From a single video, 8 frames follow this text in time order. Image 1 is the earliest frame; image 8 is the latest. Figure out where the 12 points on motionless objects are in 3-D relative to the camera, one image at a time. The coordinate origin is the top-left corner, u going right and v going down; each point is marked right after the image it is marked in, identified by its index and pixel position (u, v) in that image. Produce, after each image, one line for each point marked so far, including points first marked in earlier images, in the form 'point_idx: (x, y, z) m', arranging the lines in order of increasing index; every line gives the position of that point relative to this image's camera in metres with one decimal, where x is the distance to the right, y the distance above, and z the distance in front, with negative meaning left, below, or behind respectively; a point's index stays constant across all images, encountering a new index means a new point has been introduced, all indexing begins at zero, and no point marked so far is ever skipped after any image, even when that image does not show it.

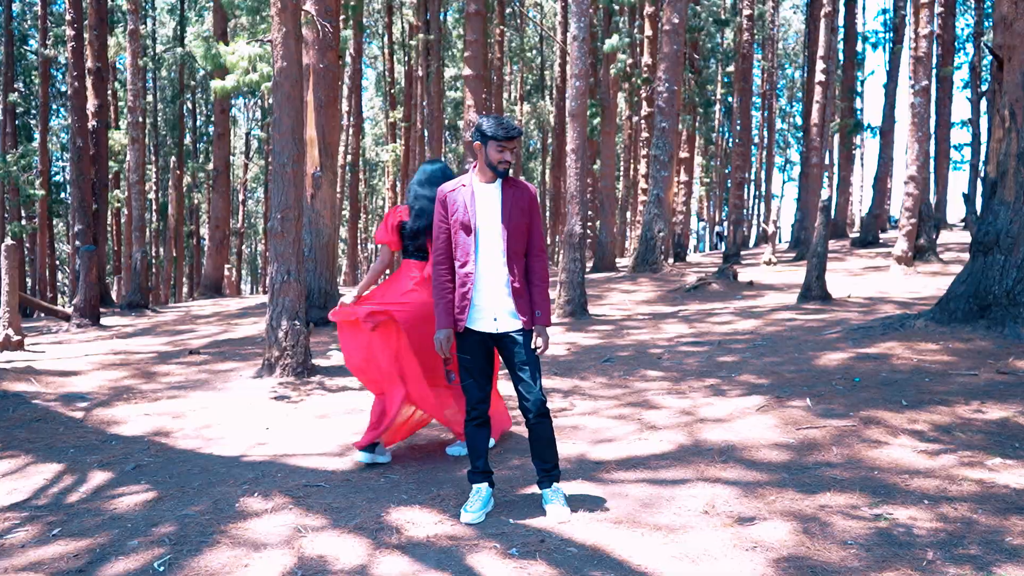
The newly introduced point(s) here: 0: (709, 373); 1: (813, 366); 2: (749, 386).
0: (+1.8, -0.8, +8.5) m
1: (+2.7, -0.7, +8.4) m
2: (+1.9, -0.8, +7.8) m
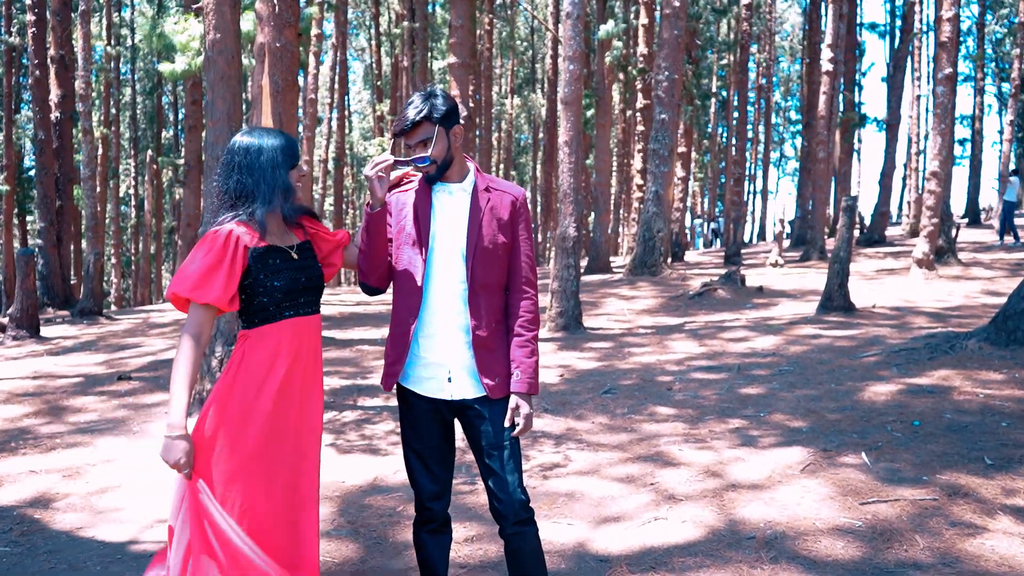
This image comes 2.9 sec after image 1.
0: (+1.6, -0.9, +7.0) m
1: (+2.5, -0.8, +7.0) m
2: (+1.8, -1.0, +6.3) m
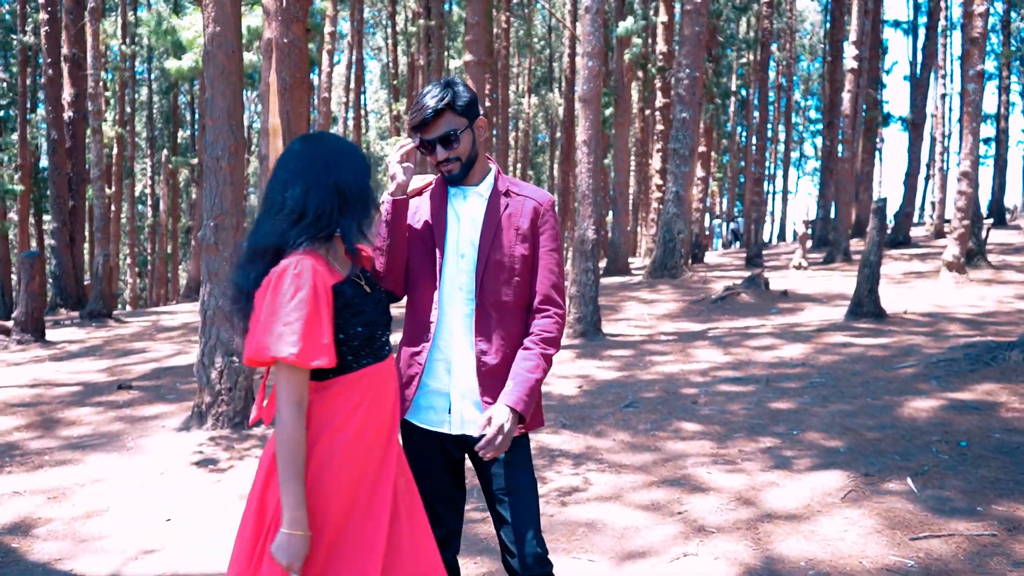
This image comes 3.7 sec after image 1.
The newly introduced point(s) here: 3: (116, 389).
0: (+1.7, -1.0, +6.6) m
1: (+2.6, -0.9, +6.5) m
2: (+1.9, -1.0, +5.9) m
3: (-3.6, -0.9, +8.7) m
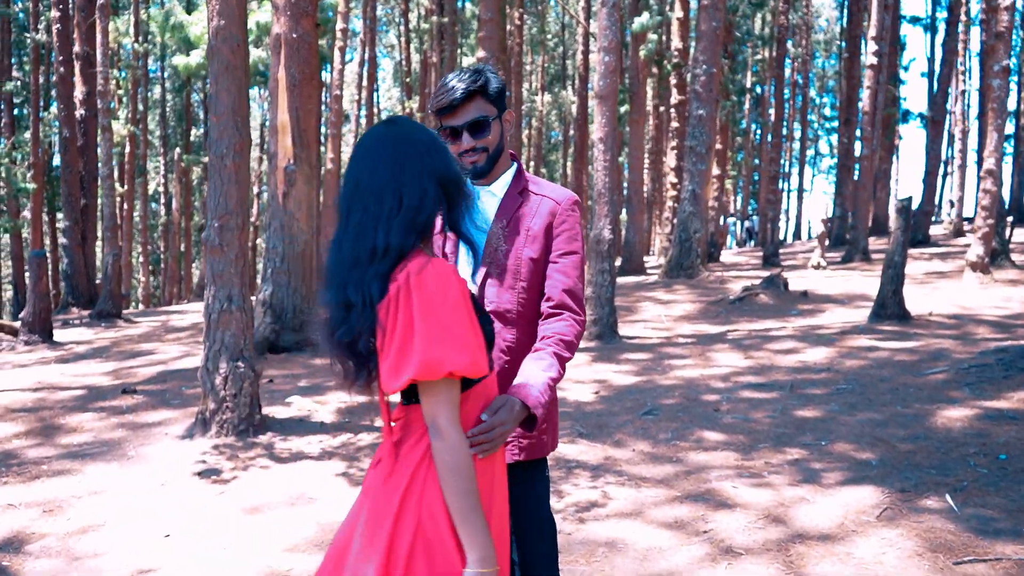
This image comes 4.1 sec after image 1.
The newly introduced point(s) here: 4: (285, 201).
0: (+1.8, -1.0, +6.3) m
1: (+2.7, -0.9, +6.2) m
2: (+2.0, -1.1, +5.6) m
3: (-3.5, -0.9, +8.5) m
4: (-2.3, +0.9, +9.8) m
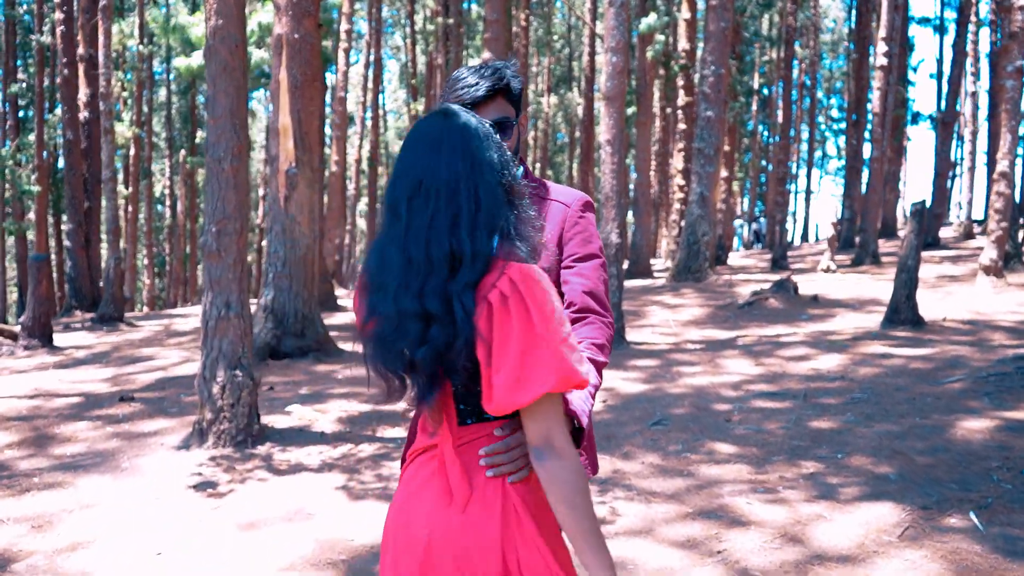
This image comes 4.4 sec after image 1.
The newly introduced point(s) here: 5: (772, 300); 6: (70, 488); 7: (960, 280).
0: (+1.9, -1.0, +6.1) m
1: (+2.8, -1.0, +6.0) m
2: (+2.0, -1.1, +5.4) m
3: (-3.5, -1.0, +8.3) m
4: (-2.3, +0.9, +9.7) m
5: (+3.7, -0.2, +13.4) m
6: (-2.7, -1.2, +5.8) m
7: (+7.7, +0.1, +16.4) m
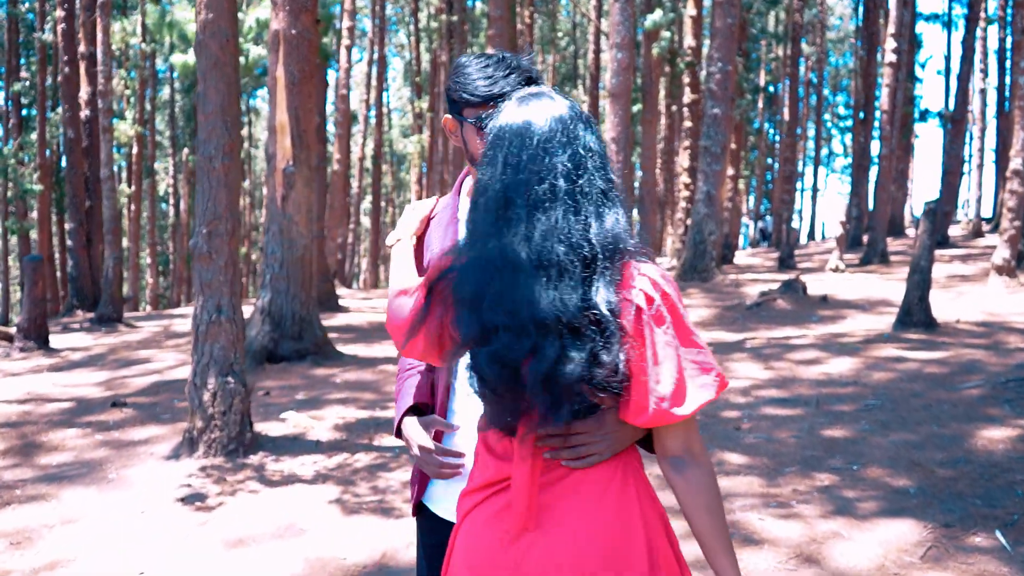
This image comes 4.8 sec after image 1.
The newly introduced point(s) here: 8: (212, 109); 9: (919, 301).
0: (+1.9, -1.1, +5.9) m
1: (+2.8, -1.0, +5.7) m
2: (+2.0, -1.1, +5.2) m
3: (-3.4, -1.0, +8.1) m
4: (-2.3, +0.8, +9.4) m
5: (+3.7, -0.2, +13.2) m
6: (-2.7, -1.2, +5.5) m
7: (+7.8, +0.1, +16.2) m
8: (-2.0, +1.2, +6.3) m
9: (+4.6, -0.2, +10.7) m
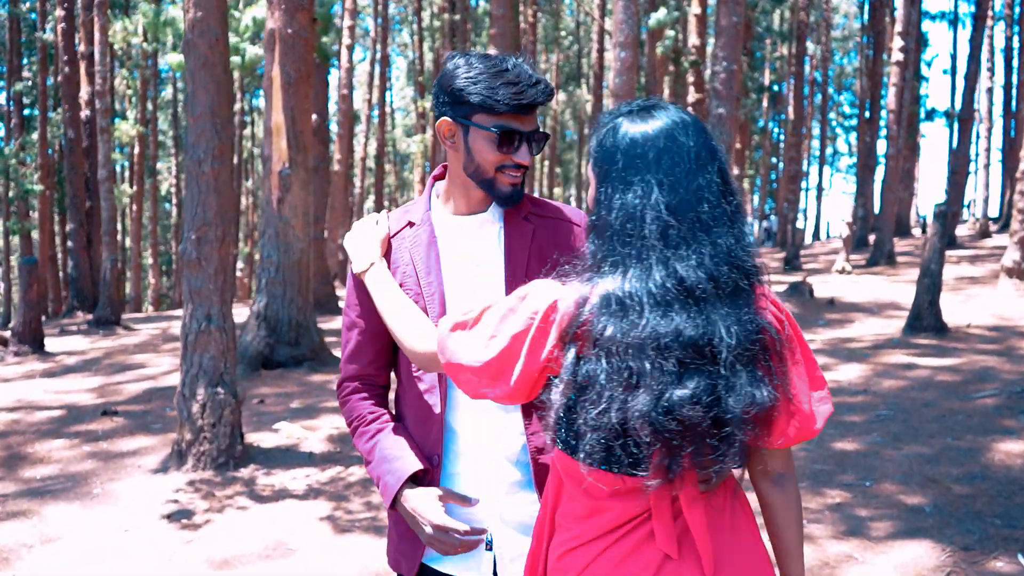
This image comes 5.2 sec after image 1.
0: (+1.9, -1.1, +5.6) m
1: (+2.8, -1.0, +5.5) m
2: (+2.0, -1.2, +4.9) m
3: (-3.4, -1.1, +7.9) m
4: (-2.3, +0.8, +9.2) m
5: (+3.7, -0.2, +12.9) m
6: (-2.7, -1.3, +5.3) m
7: (+7.8, +0.1, +15.9) m
8: (-2.0, +1.1, +6.1) m
9: (+4.6, -0.2, +10.5) m
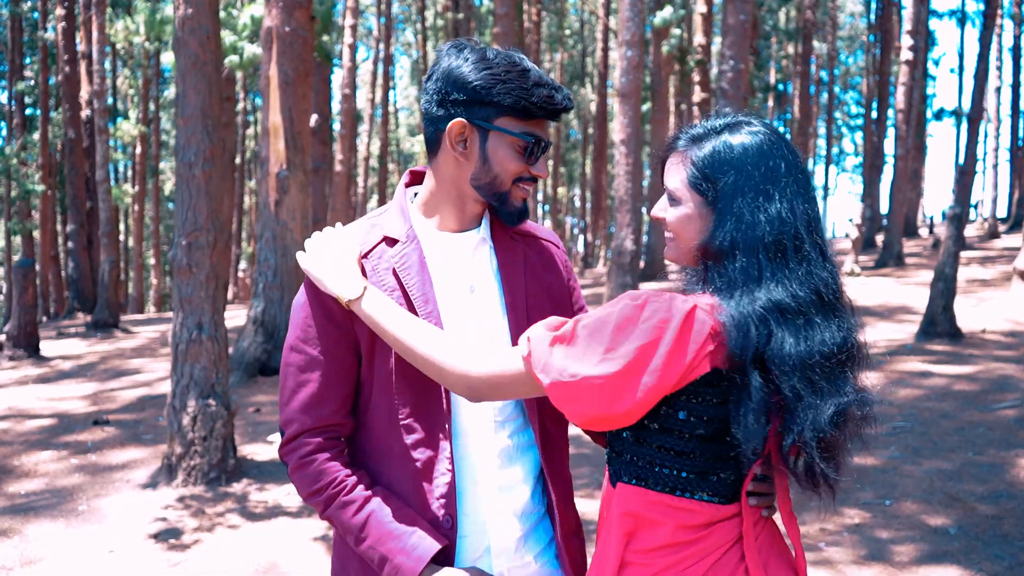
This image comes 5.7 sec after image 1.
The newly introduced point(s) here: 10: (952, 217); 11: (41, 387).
0: (+1.9, -1.2, +5.4) m
1: (+2.8, -1.1, +5.3) m
2: (+2.0, -1.2, +4.7) m
3: (-3.4, -1.1, +7.7) m
4: (-2.2, +0.7, +9.0) m
5: (+3.8, -0.3, +12.7) m
6: (-2.7, -1.3, +5.1) m
7: (+7.9, +0.1, +15.6) m
8: (-2.0, +1.1, +5.9) m
9: (+4.6, -0.2, +10.2) m
10: (+4.7, +0.7, +10.1) m
11: (-5.0, -1.0, +10.0) m
